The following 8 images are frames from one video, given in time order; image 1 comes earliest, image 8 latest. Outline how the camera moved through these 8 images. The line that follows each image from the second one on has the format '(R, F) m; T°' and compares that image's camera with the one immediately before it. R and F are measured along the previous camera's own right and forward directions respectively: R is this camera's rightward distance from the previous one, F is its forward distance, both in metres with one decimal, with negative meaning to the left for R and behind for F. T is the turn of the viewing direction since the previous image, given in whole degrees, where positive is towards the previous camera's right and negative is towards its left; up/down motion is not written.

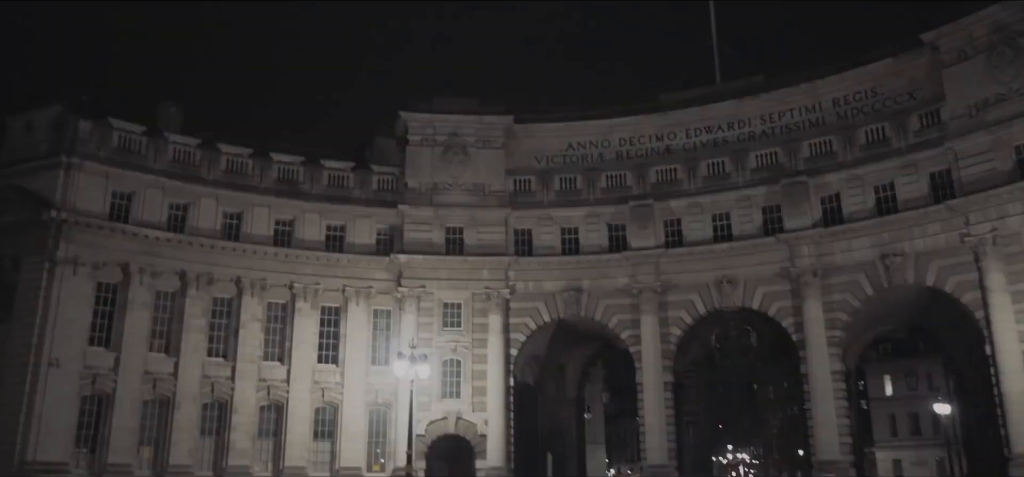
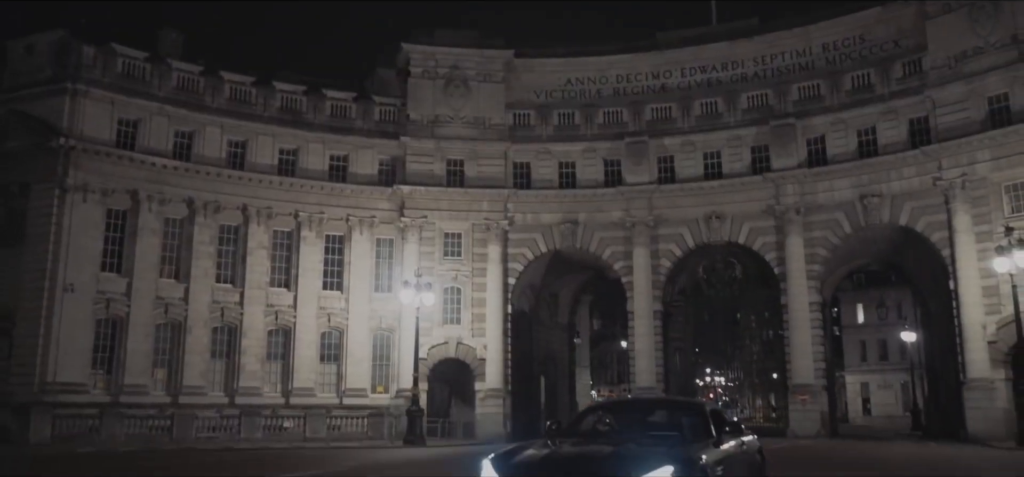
(+1.4, -1.6) m; -2°
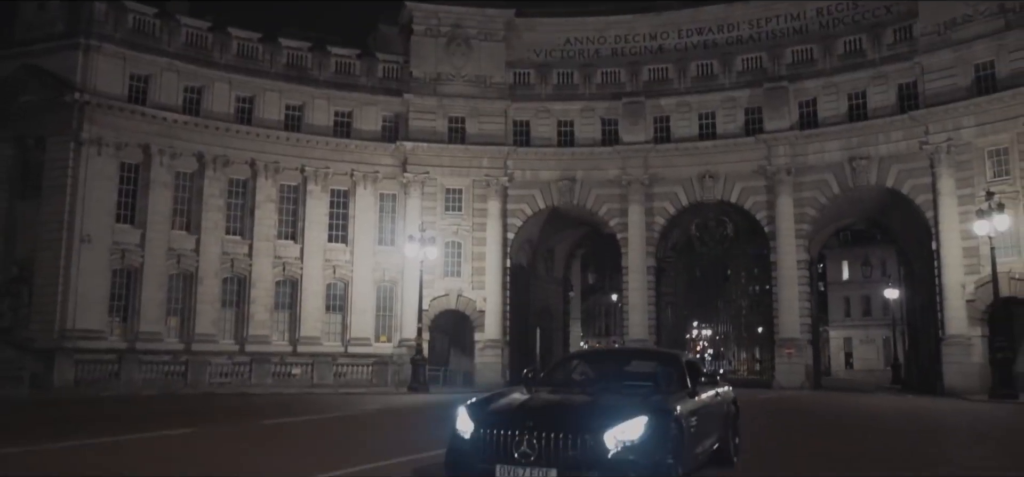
(-0.4, -1.4) m; +1°
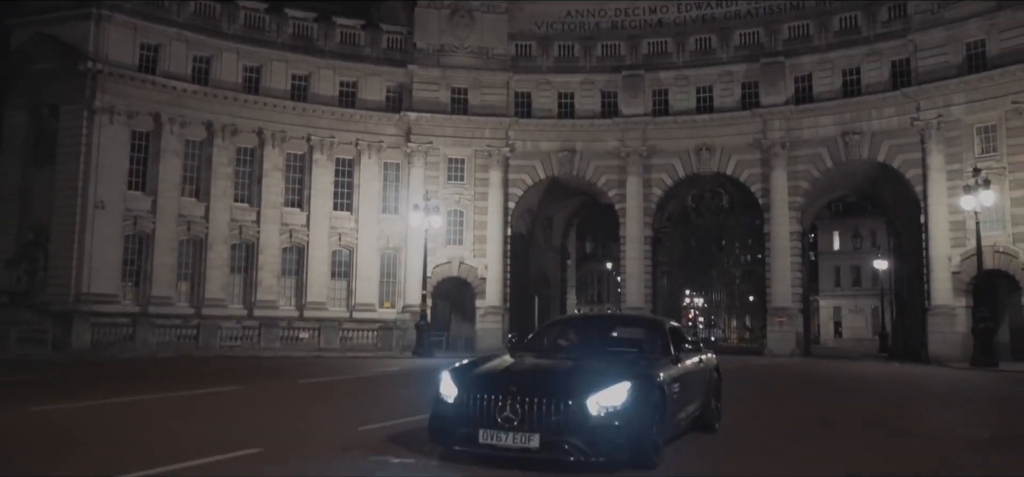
(-0.4, -1.1) m; 0°
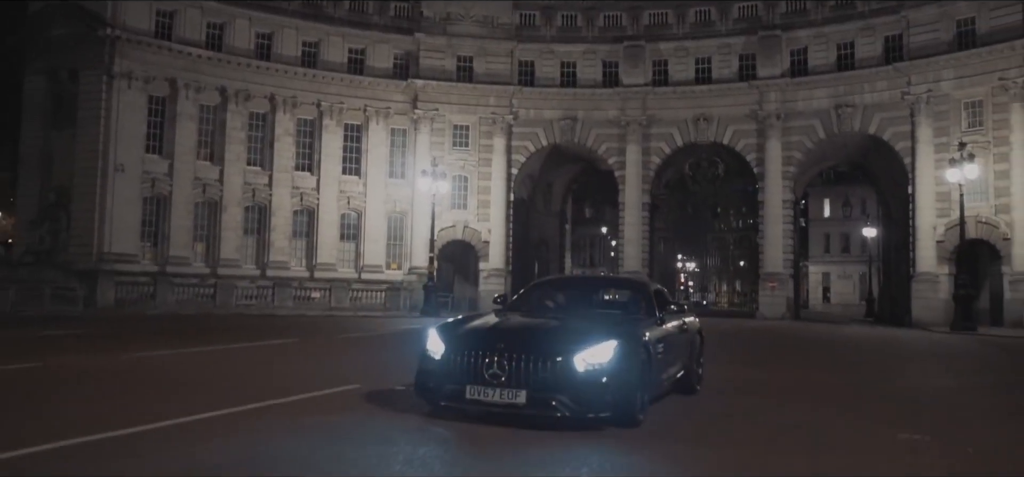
(-0.6, -1.6) m; +1°
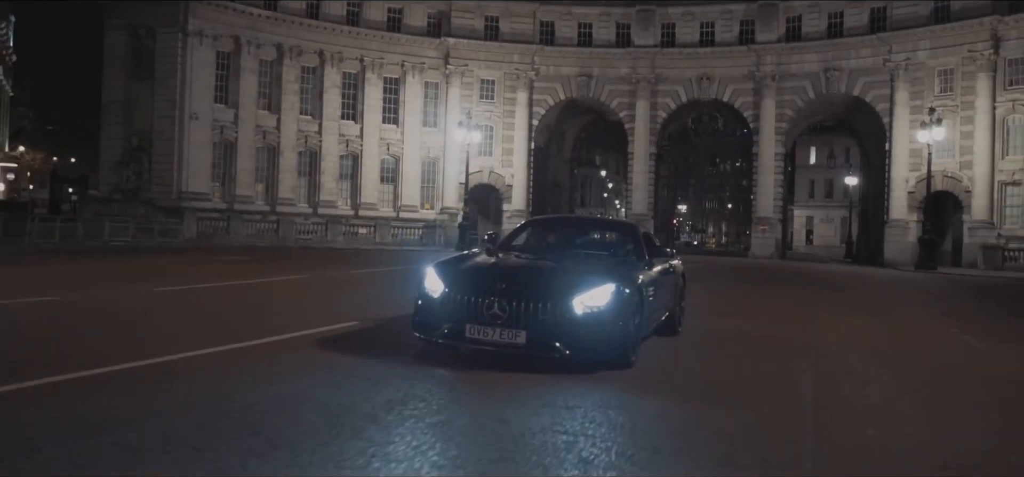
(-2.0, -5.5) m; +1°
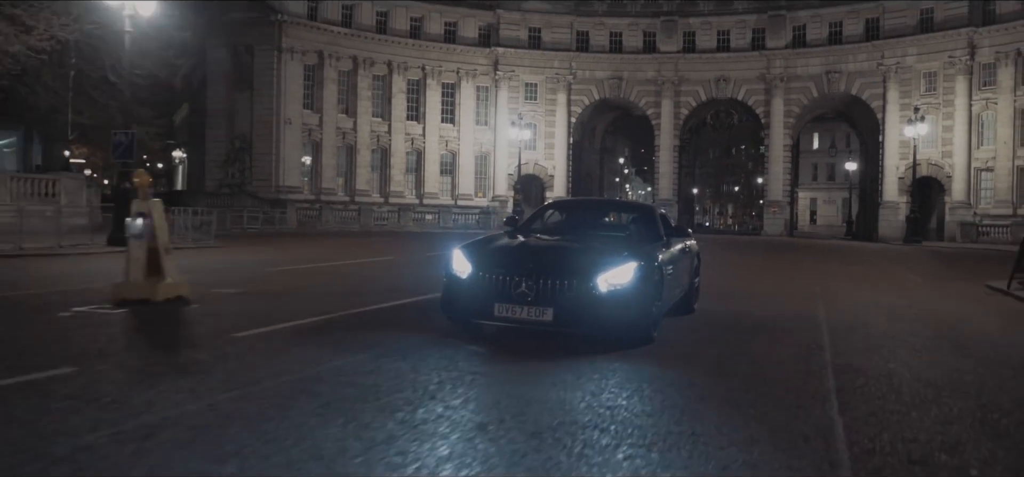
(-2.5, -7.6) m; 0°
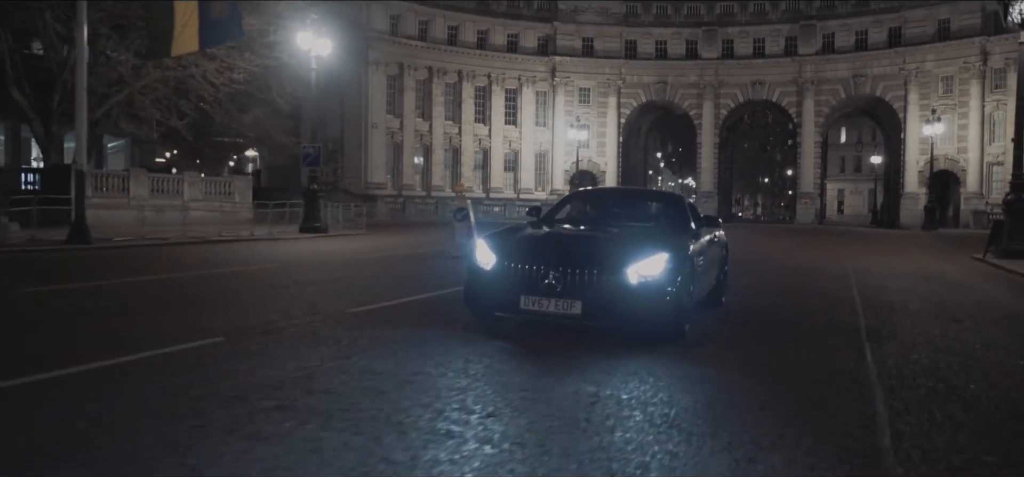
(-2.1, -6.7) m; -2°
